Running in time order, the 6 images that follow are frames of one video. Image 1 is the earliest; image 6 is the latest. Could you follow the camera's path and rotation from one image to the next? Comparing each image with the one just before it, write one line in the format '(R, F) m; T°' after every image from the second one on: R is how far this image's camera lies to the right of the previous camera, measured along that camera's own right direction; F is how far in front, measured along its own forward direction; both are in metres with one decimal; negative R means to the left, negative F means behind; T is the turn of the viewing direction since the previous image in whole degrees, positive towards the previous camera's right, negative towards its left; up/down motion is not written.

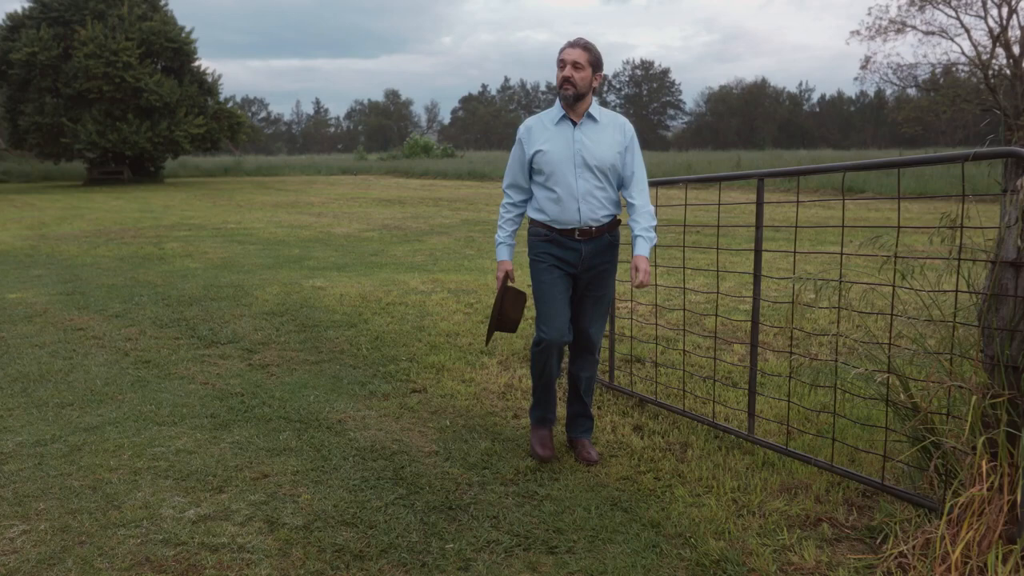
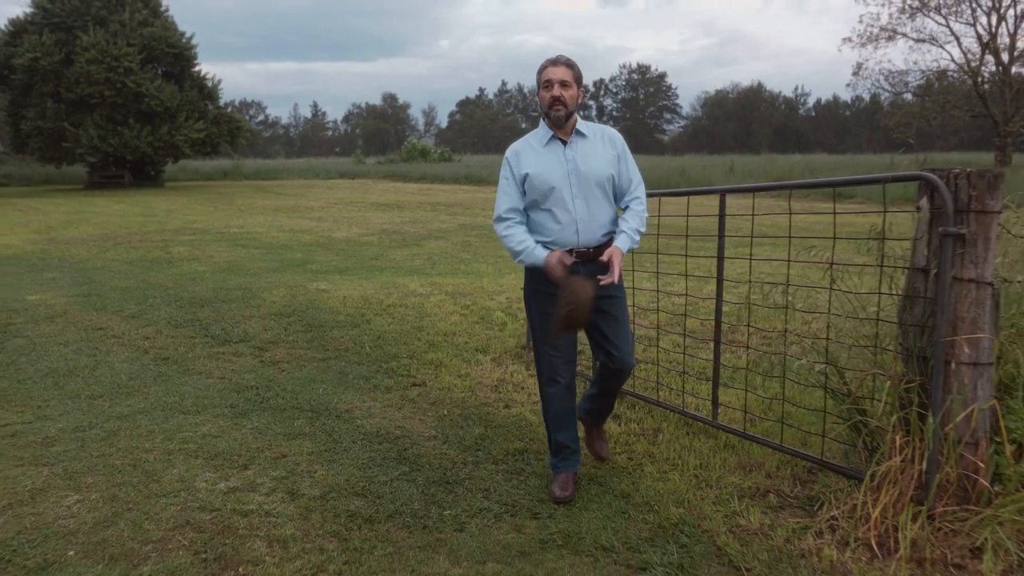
(0.0, -0.5) m; 0°
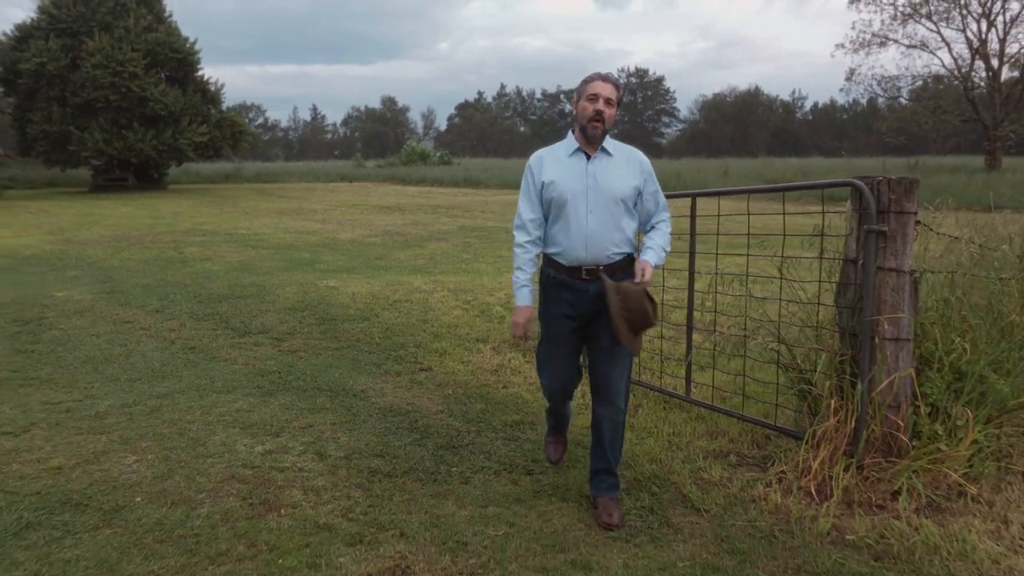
(0.0, -0.6) m; 0°
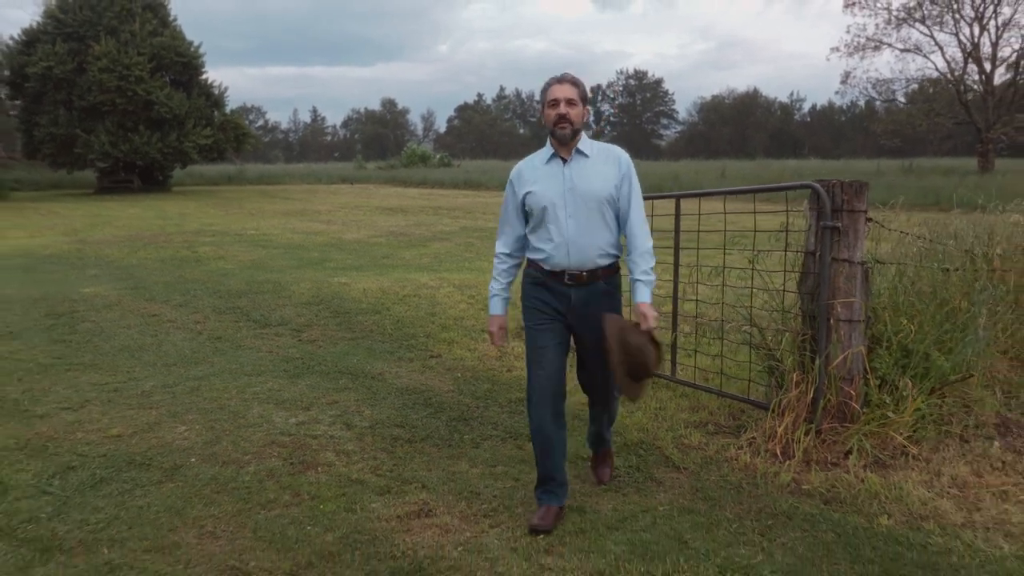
(0.0, -0.5) m; 0°
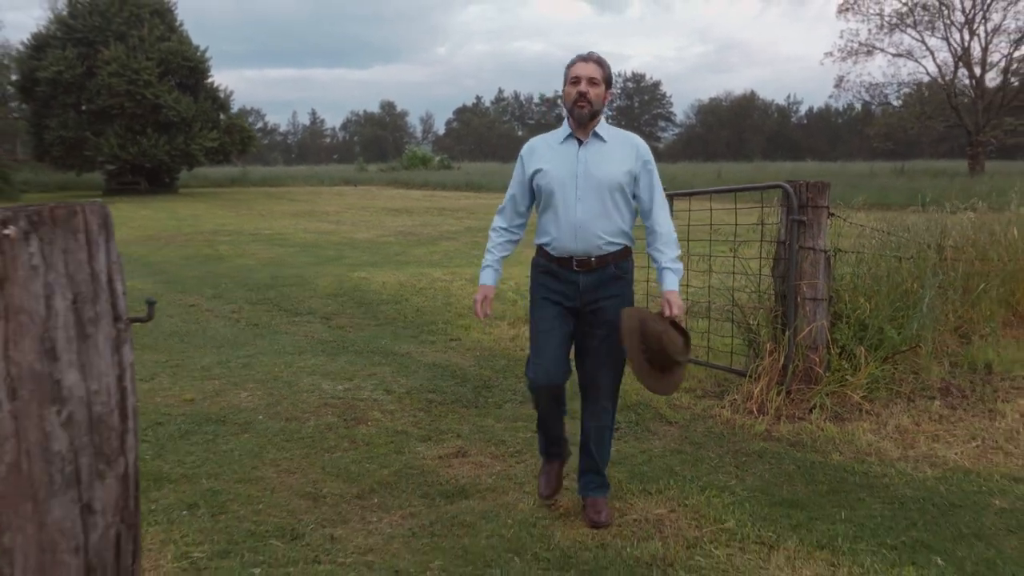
(-0.1, -0.8) m; 0°
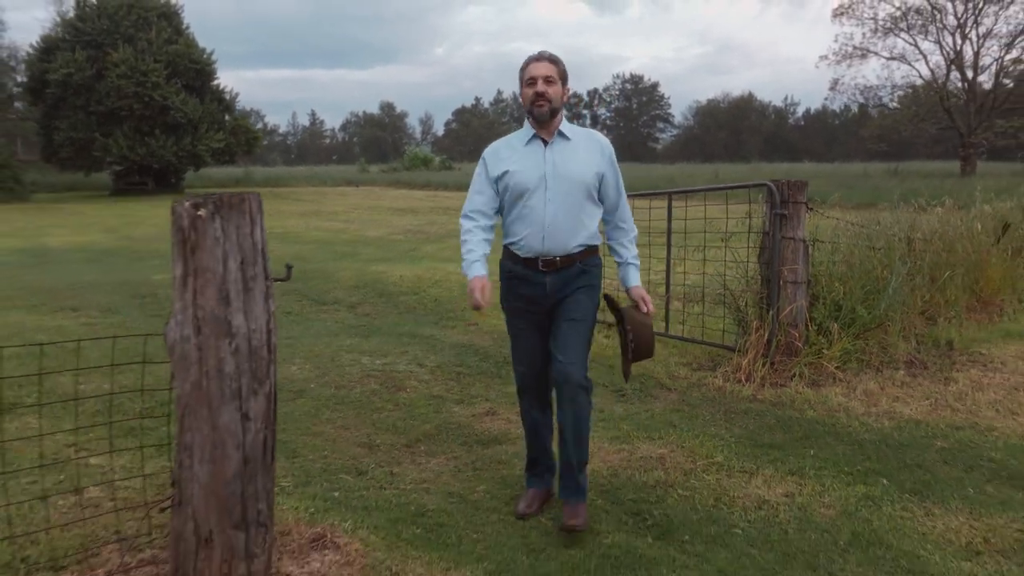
(-0.2, -0.7) m; 0°
